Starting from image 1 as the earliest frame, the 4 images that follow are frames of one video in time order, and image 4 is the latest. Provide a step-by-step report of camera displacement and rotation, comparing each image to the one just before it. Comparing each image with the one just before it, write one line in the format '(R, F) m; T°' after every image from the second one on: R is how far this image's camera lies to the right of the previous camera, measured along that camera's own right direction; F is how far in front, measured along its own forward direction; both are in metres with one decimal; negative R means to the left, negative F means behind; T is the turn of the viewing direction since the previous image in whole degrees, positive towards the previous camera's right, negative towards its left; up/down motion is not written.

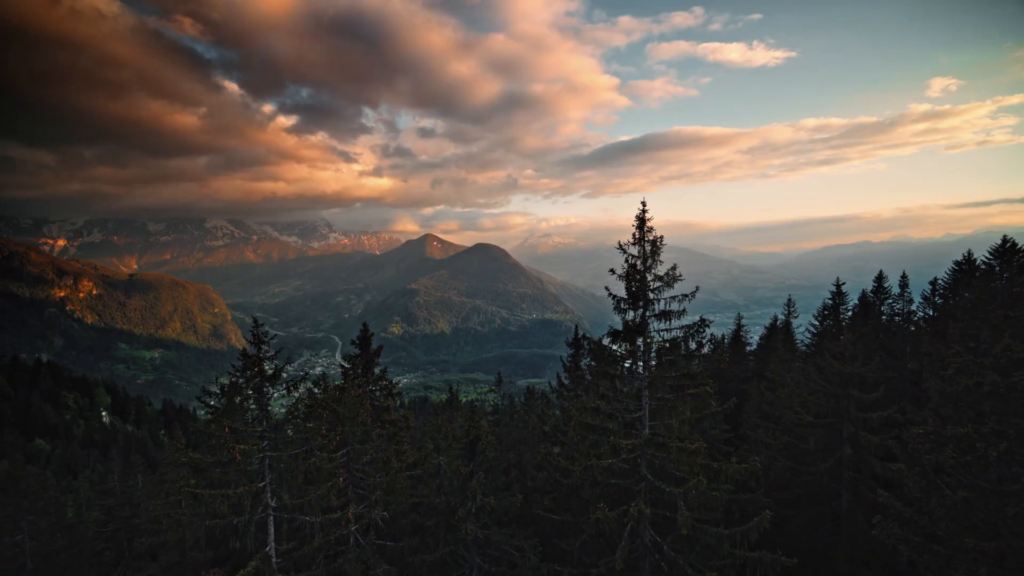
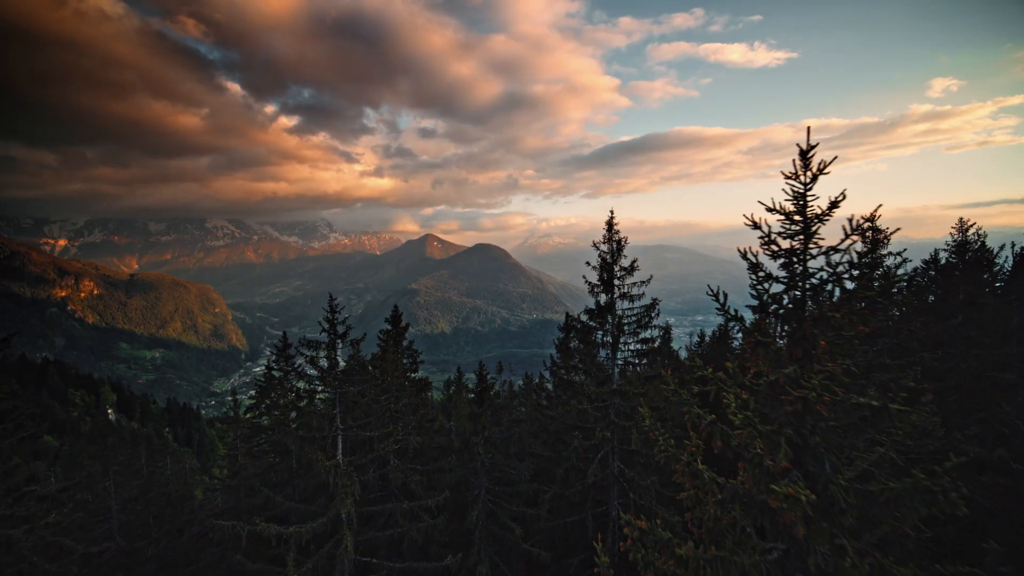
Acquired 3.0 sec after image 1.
(0.0, -2.6) m; 0°
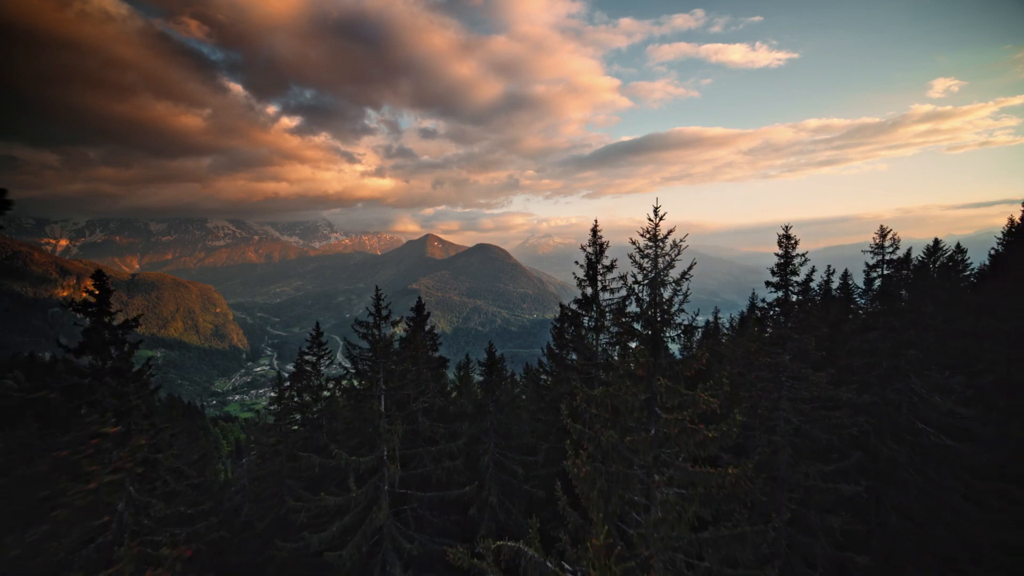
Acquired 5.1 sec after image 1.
(-0.1, -2.5) m; 0°
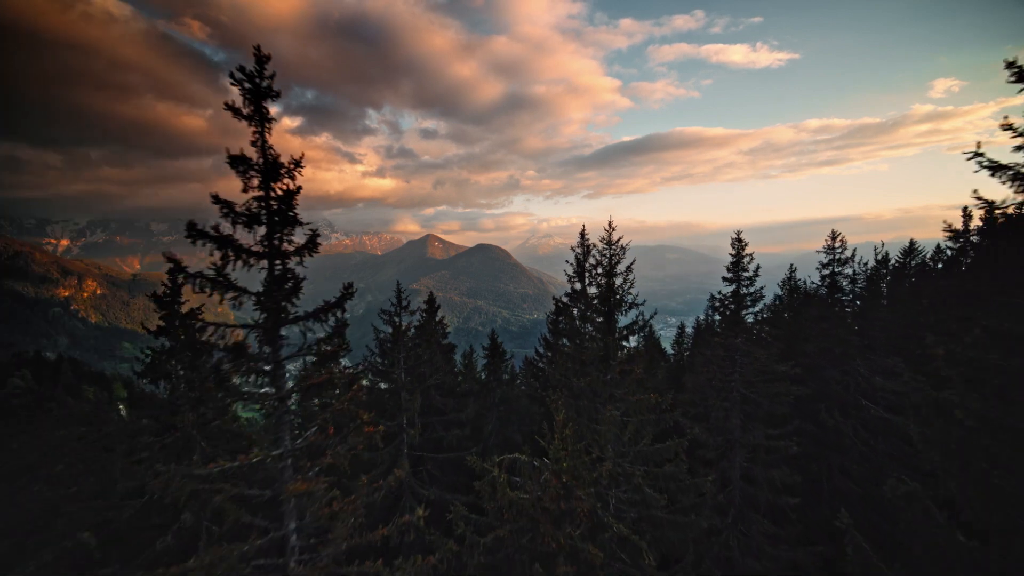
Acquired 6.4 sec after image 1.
(0.0, -1.9) m; 0°
